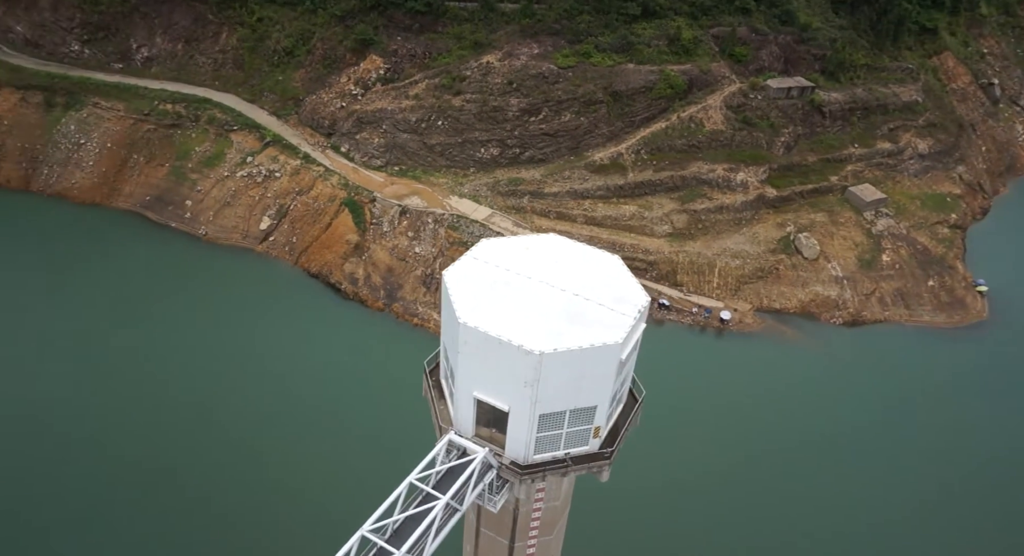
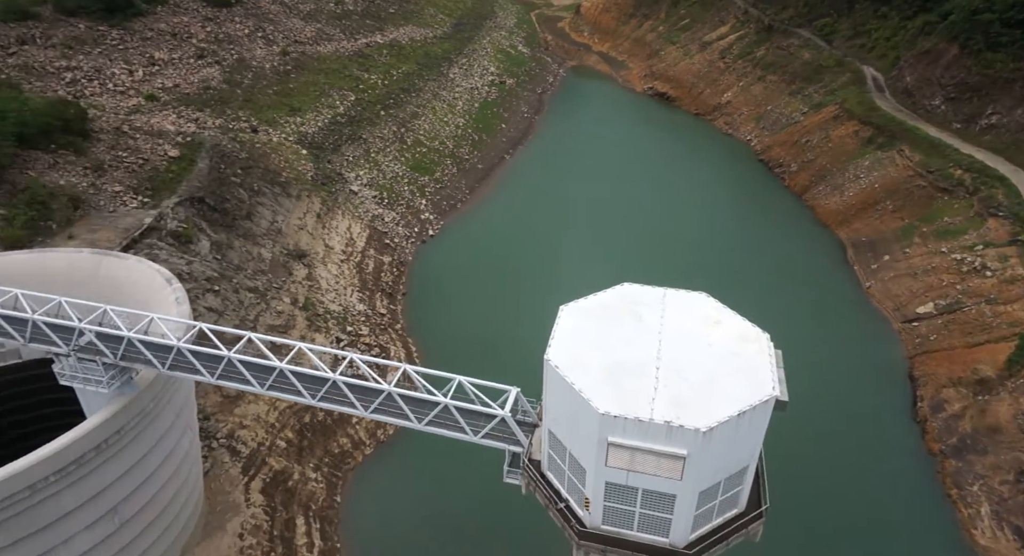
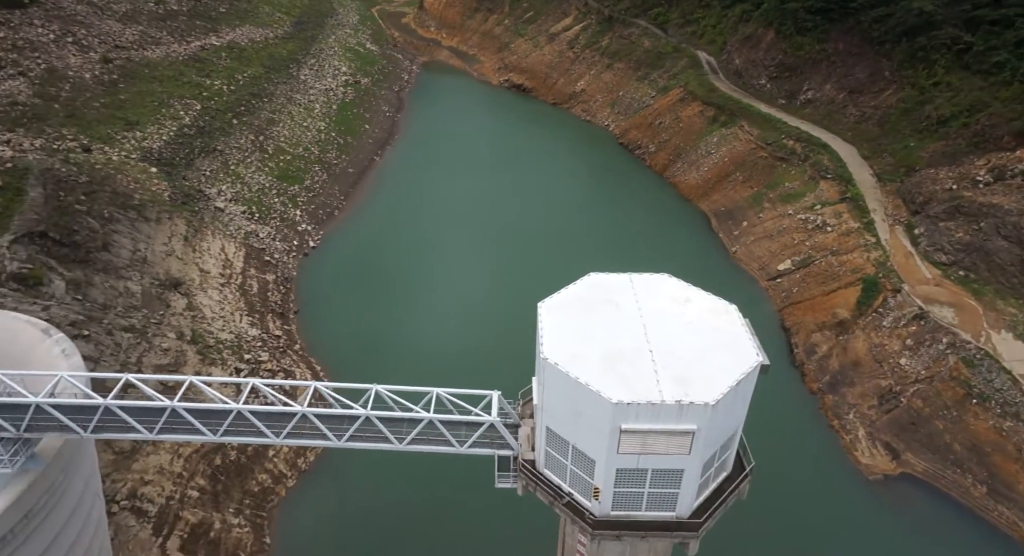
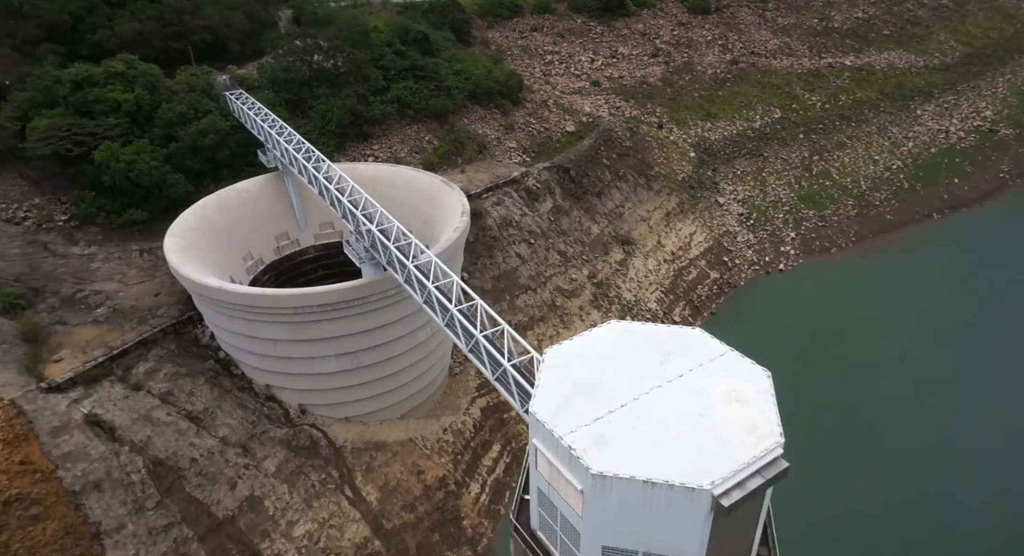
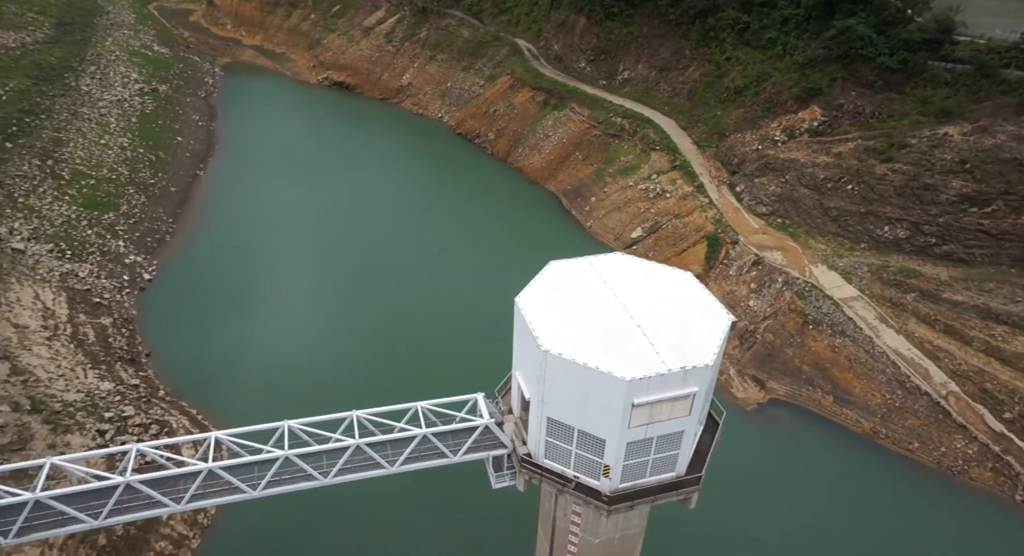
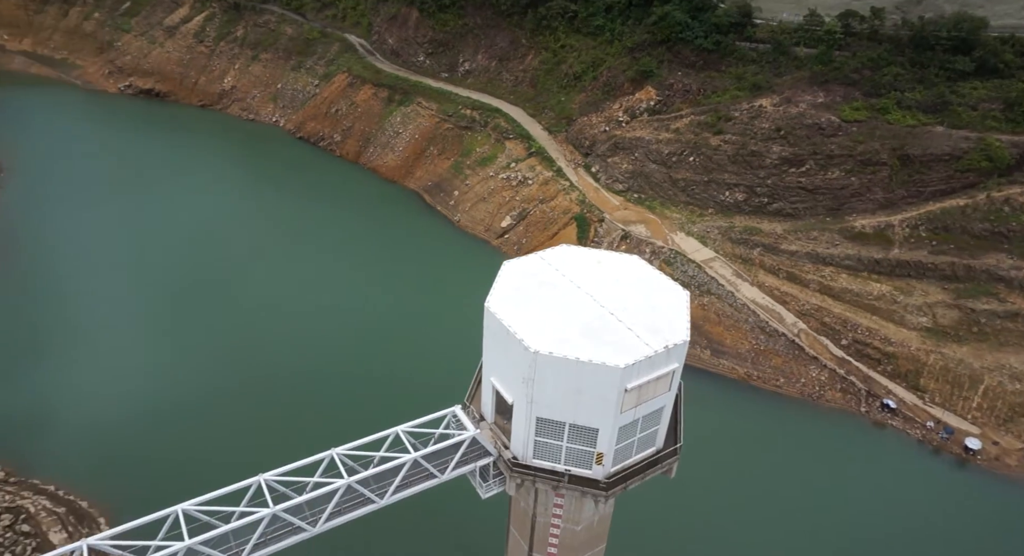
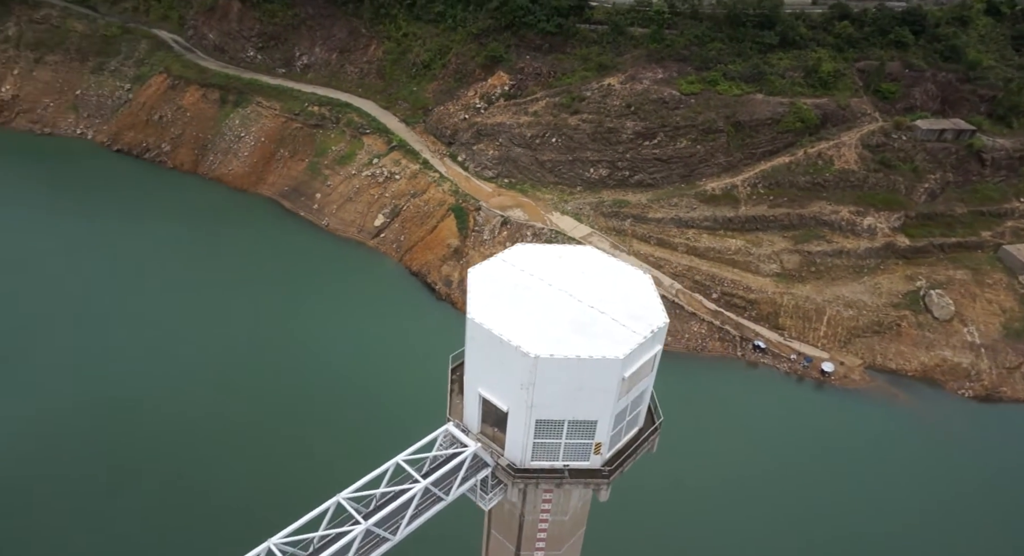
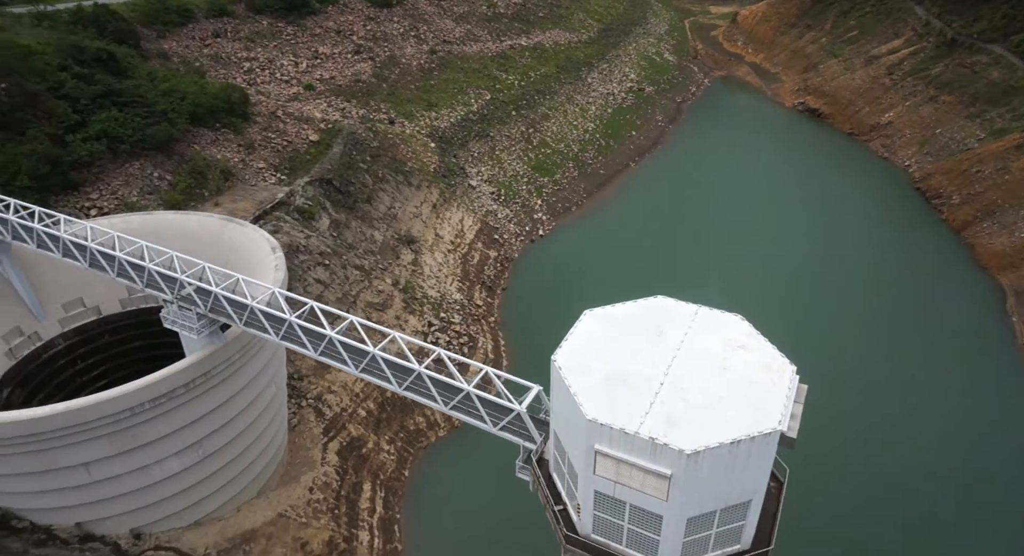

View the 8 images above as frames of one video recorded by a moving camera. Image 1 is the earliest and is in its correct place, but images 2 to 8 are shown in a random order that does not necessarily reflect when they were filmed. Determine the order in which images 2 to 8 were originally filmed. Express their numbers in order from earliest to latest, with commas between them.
7, 6, 5, 3, 2, 8, 4
